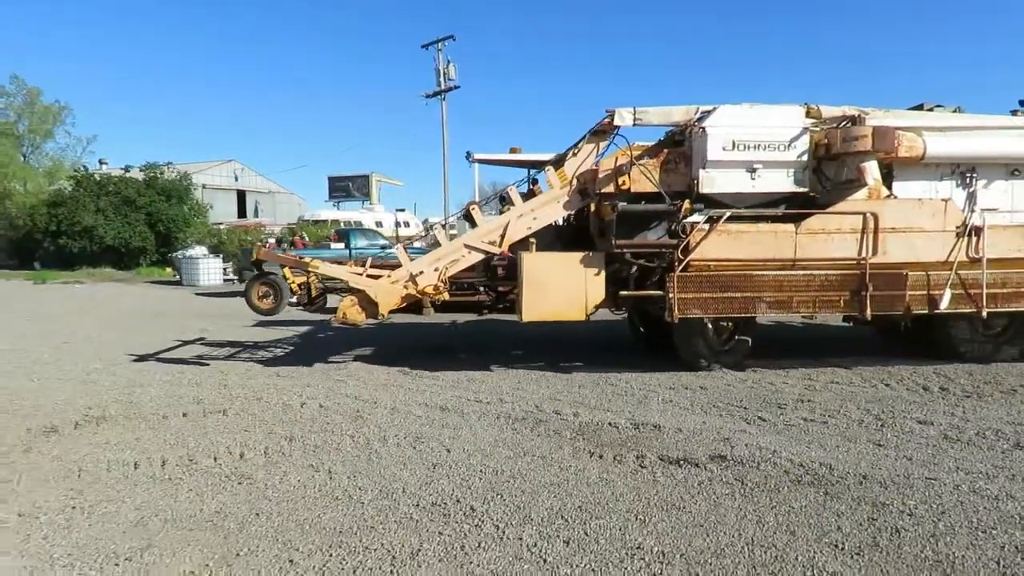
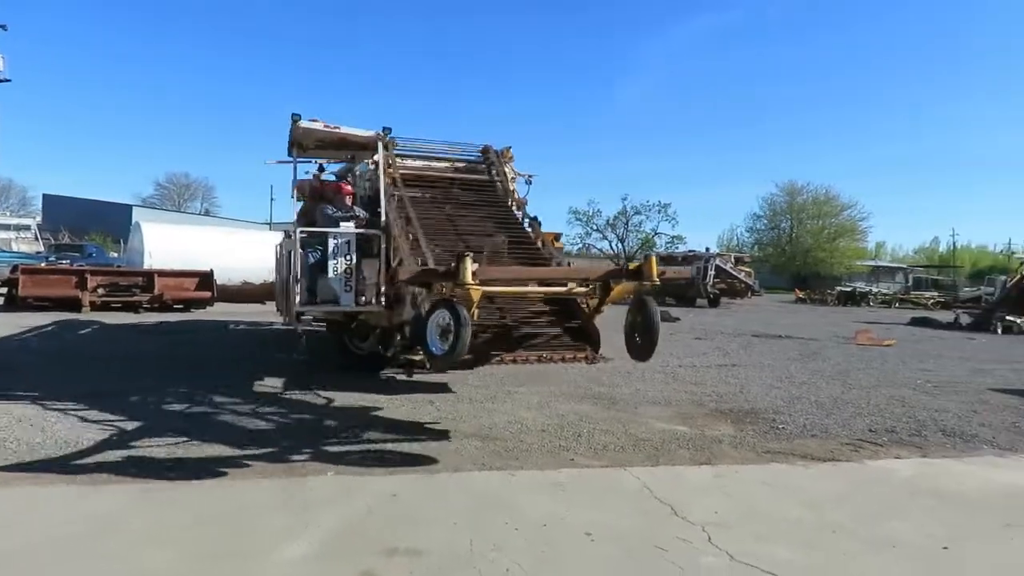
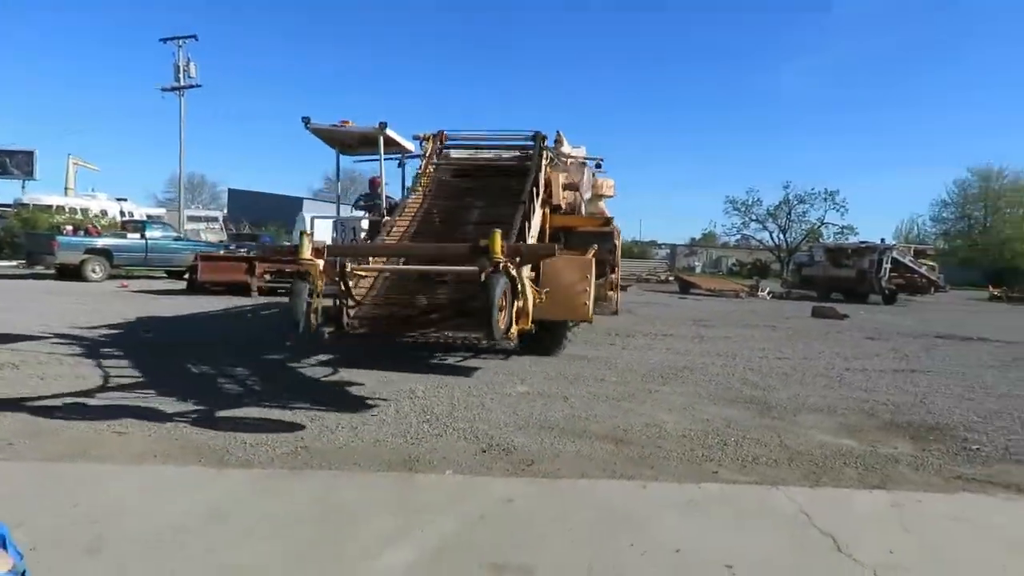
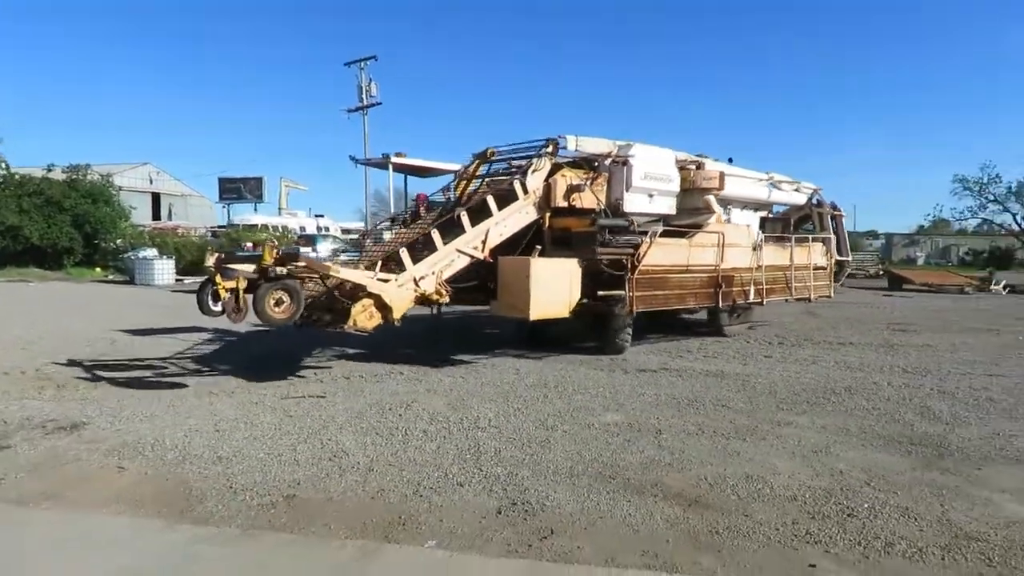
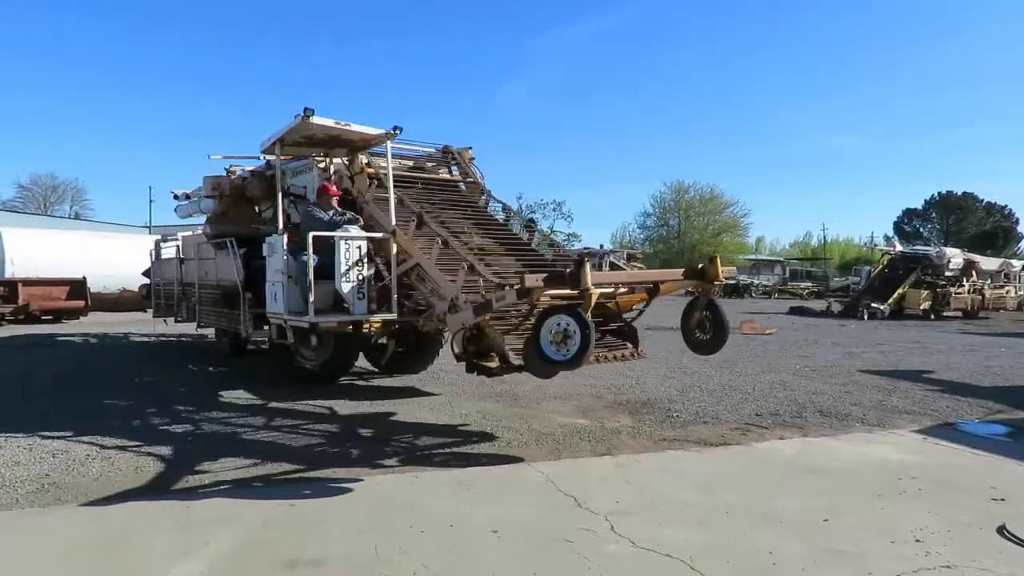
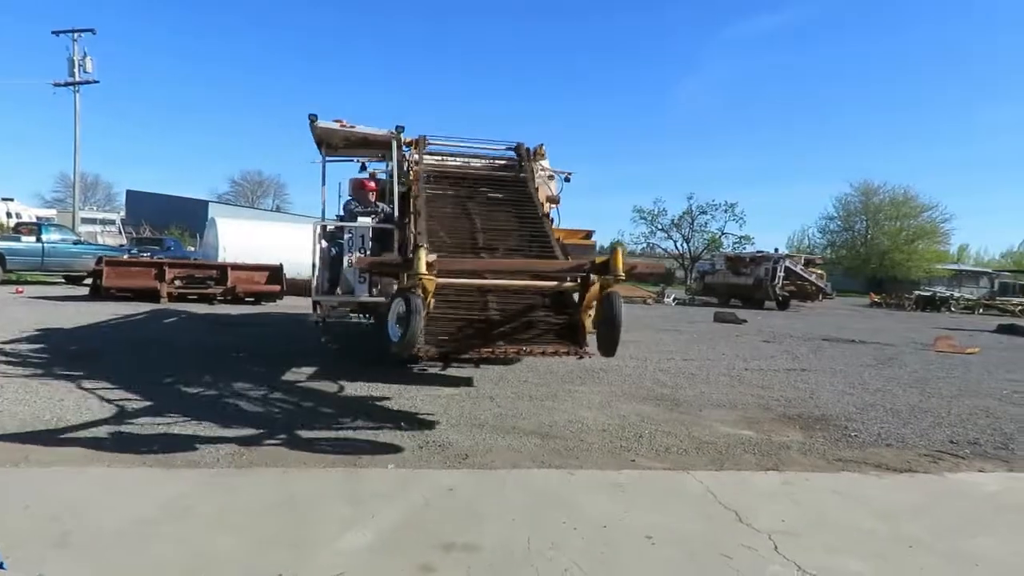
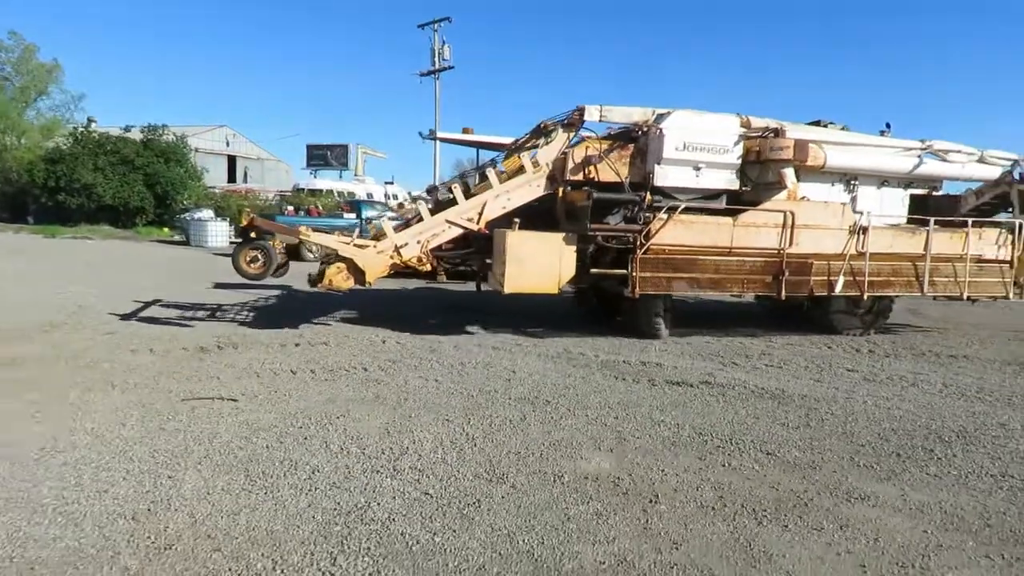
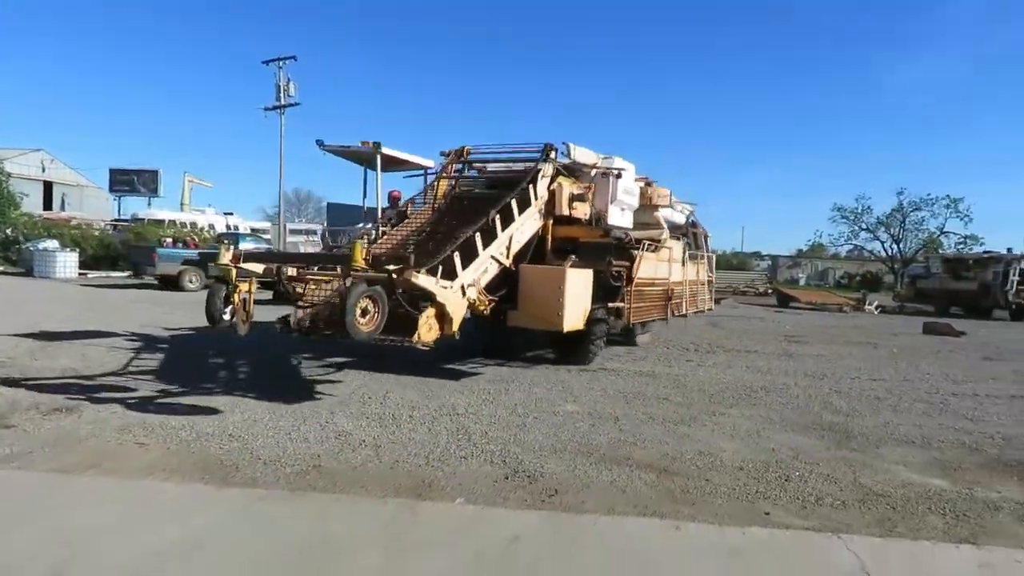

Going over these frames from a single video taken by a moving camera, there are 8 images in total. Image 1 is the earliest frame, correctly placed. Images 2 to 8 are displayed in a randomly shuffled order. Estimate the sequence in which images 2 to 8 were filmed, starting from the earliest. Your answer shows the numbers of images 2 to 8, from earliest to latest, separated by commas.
7, 4, 8, 3, 6, 2, 5
